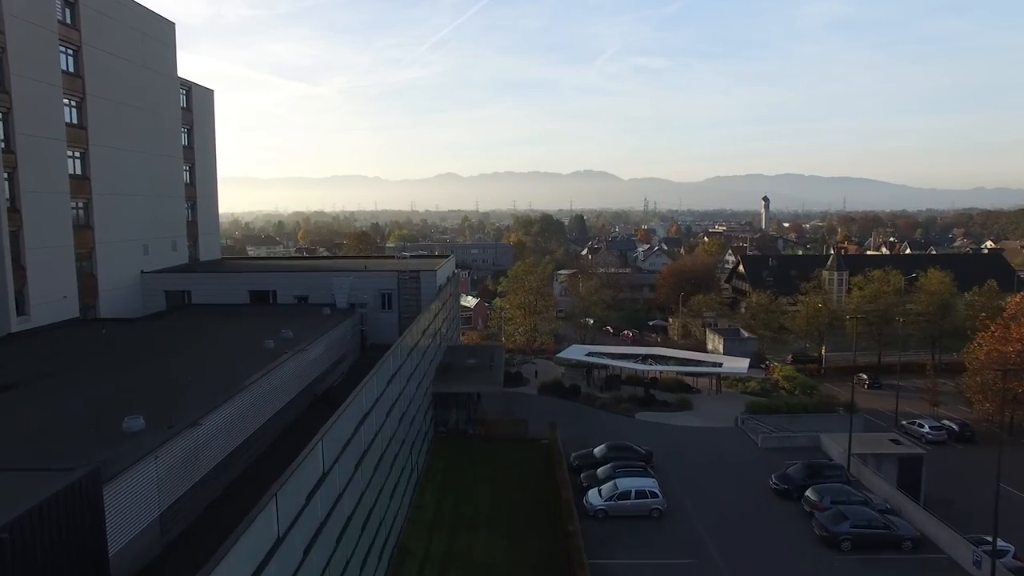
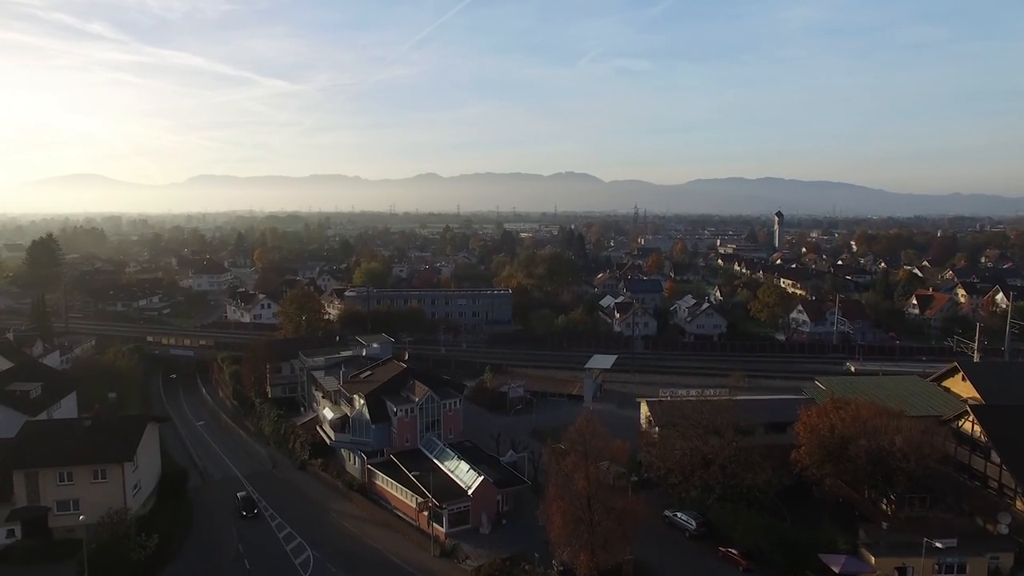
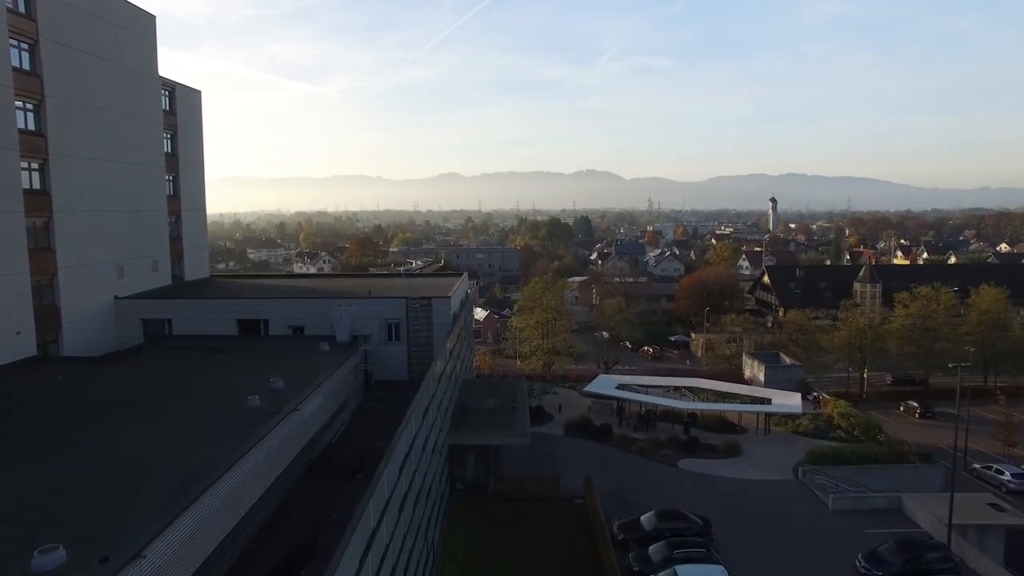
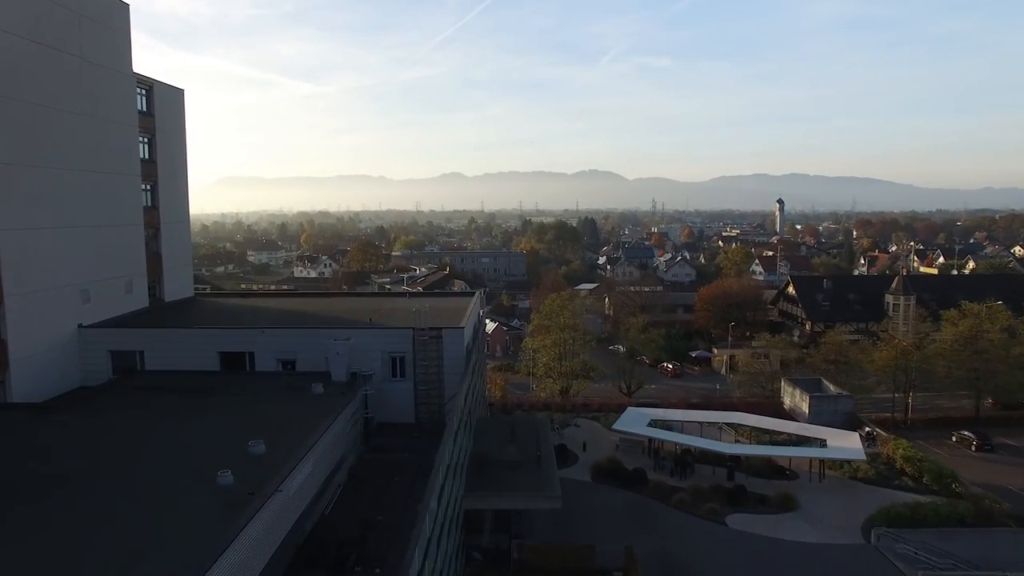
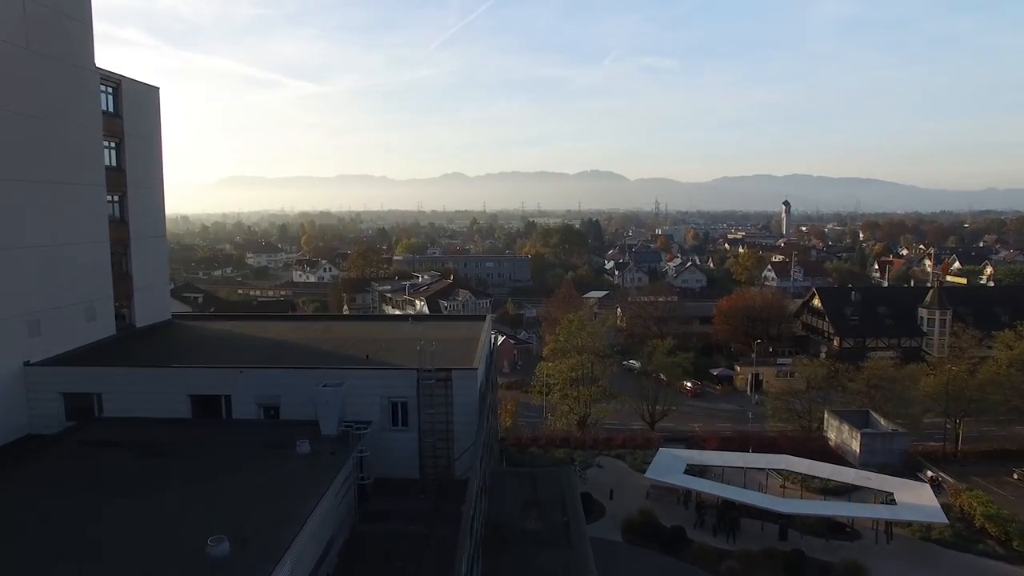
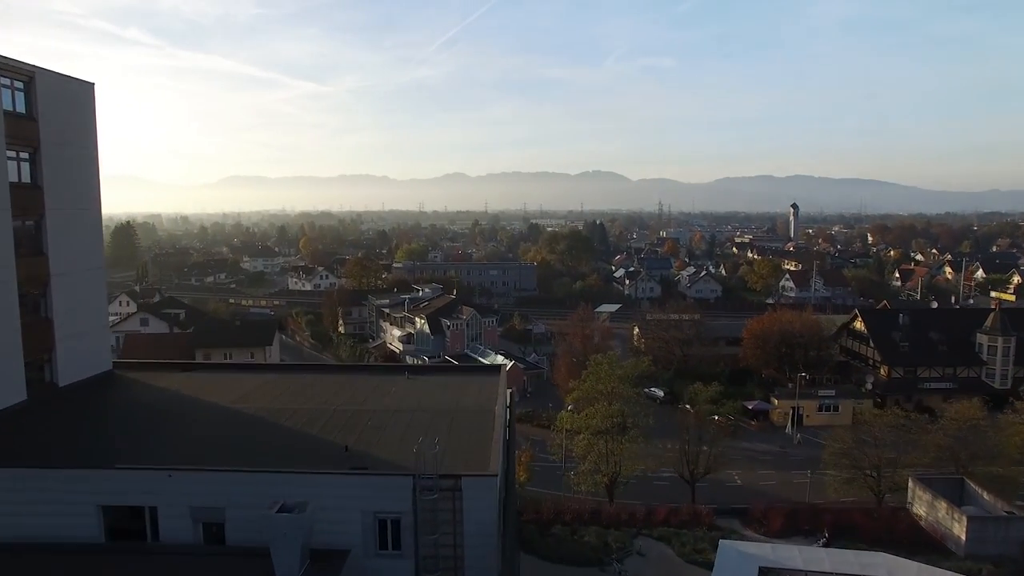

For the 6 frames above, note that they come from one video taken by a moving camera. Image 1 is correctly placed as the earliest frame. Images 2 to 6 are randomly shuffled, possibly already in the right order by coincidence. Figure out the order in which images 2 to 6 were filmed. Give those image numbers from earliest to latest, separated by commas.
3, 4, 5, 6, 2
